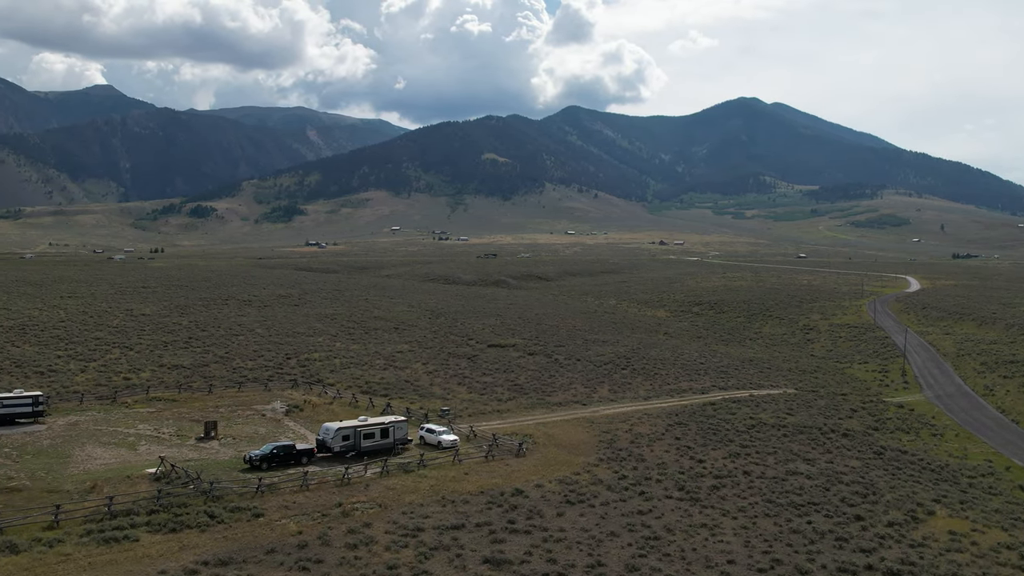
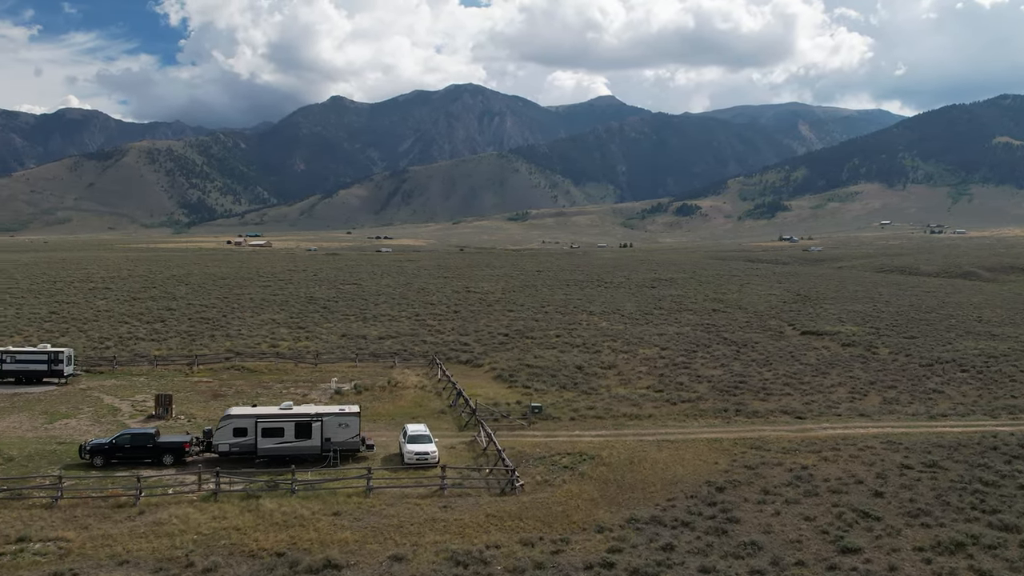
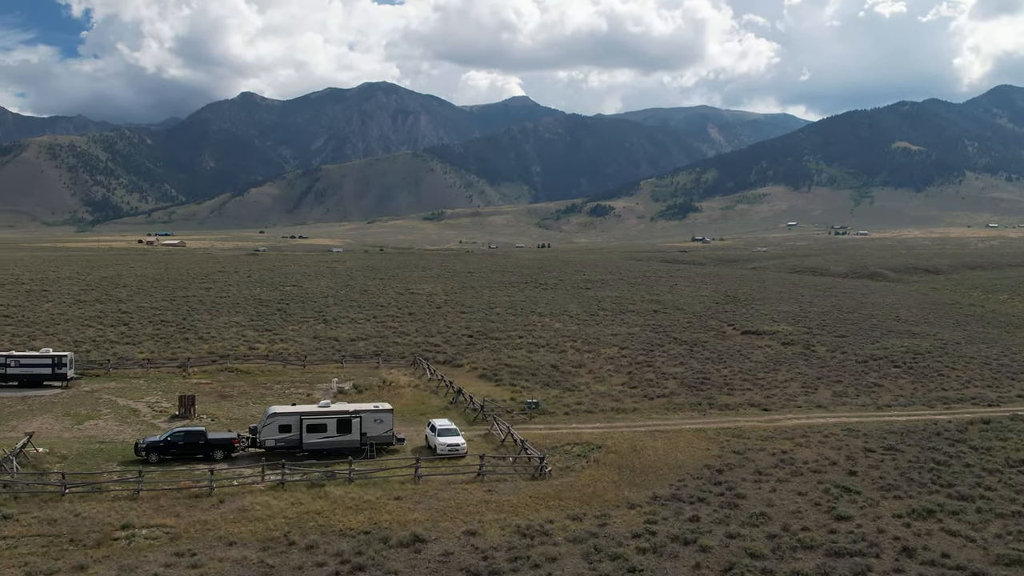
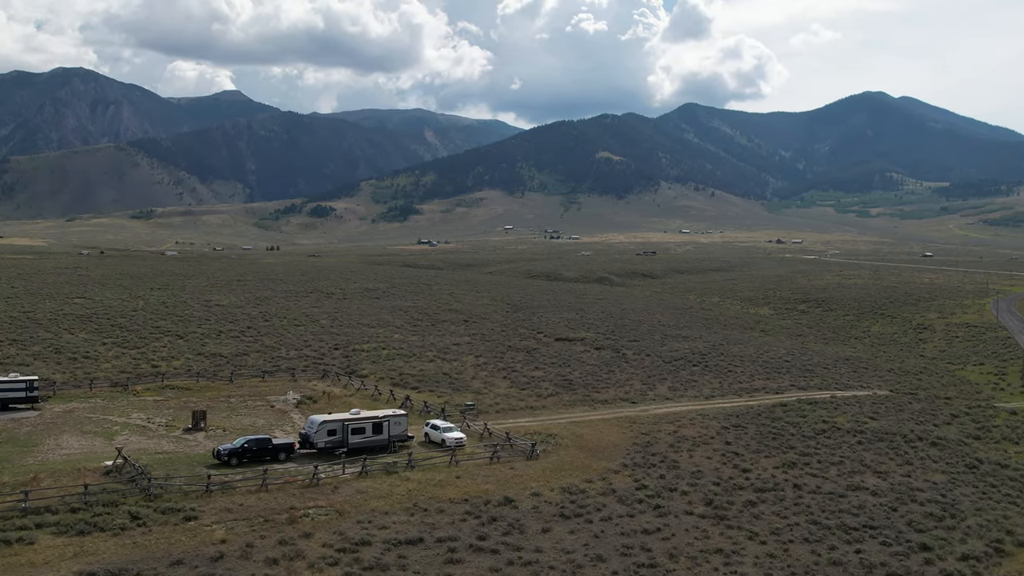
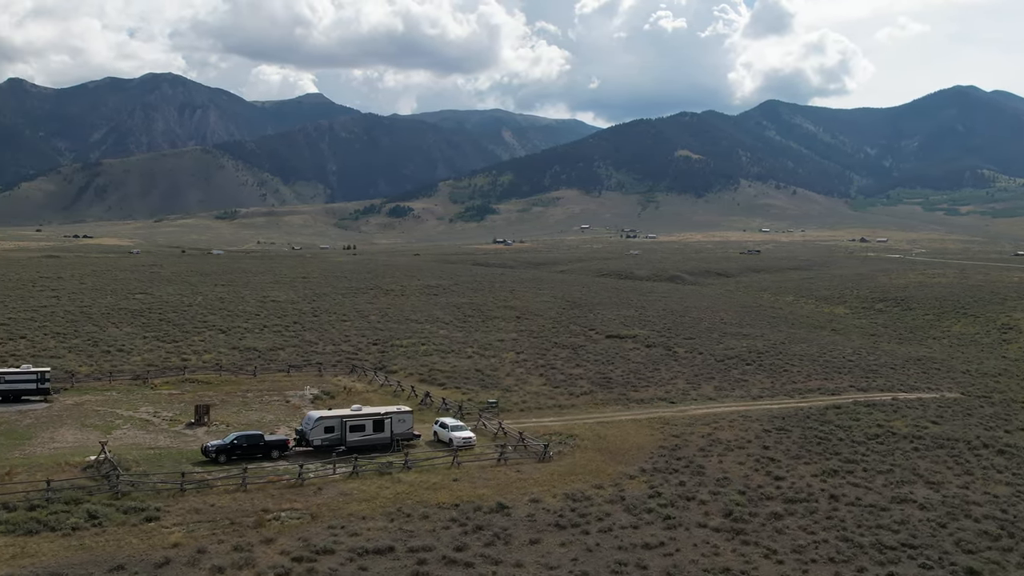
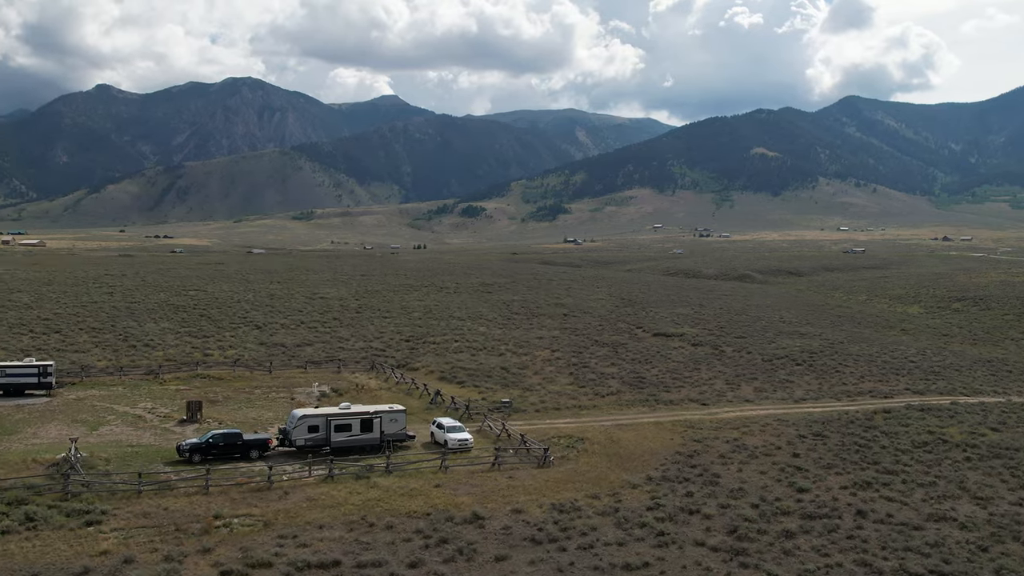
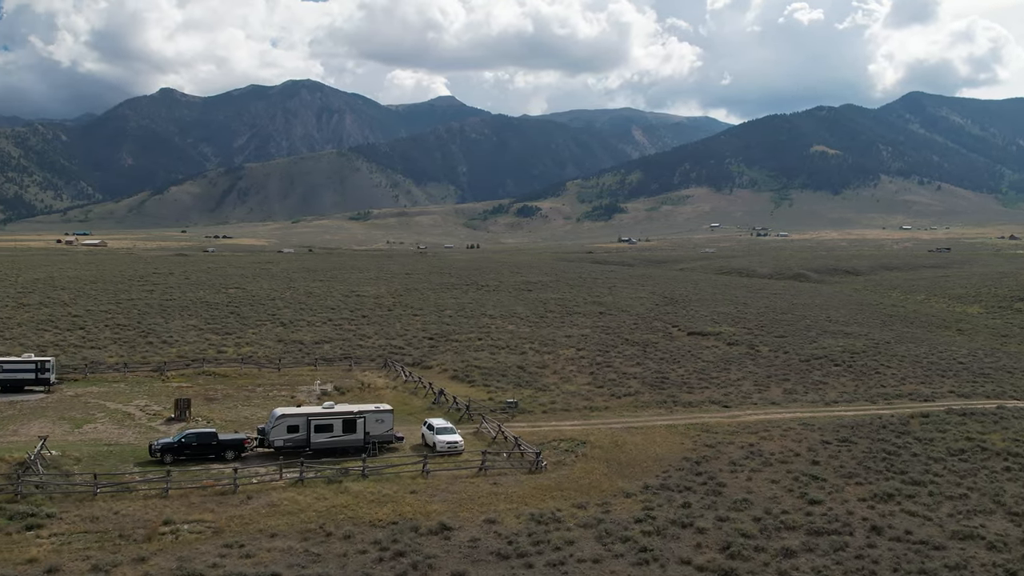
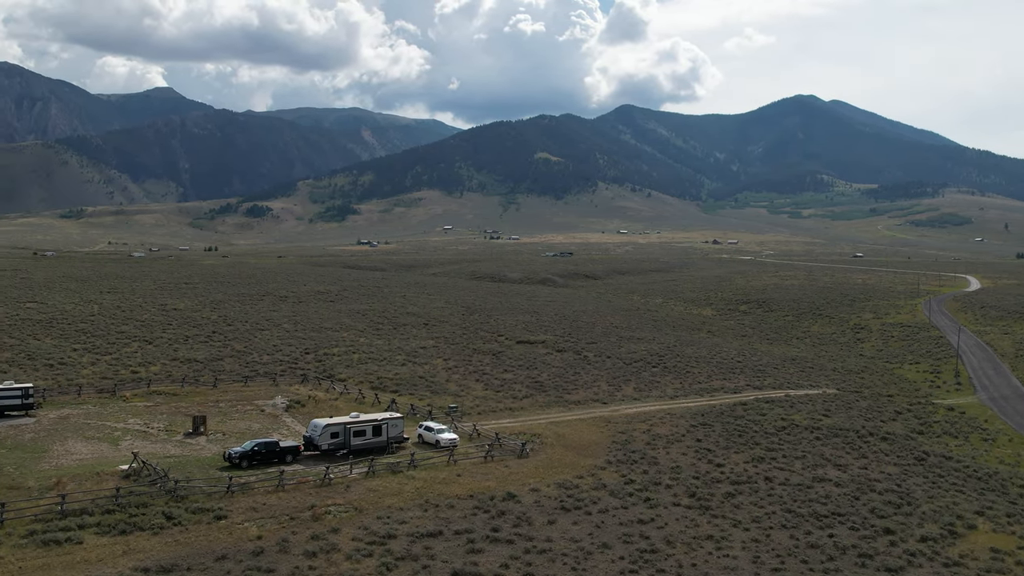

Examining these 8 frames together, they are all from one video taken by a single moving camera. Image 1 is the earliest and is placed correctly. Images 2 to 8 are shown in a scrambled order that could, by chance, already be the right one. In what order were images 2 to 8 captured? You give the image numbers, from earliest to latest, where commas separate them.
8, 4, 5, 6, 7, 3, 2
